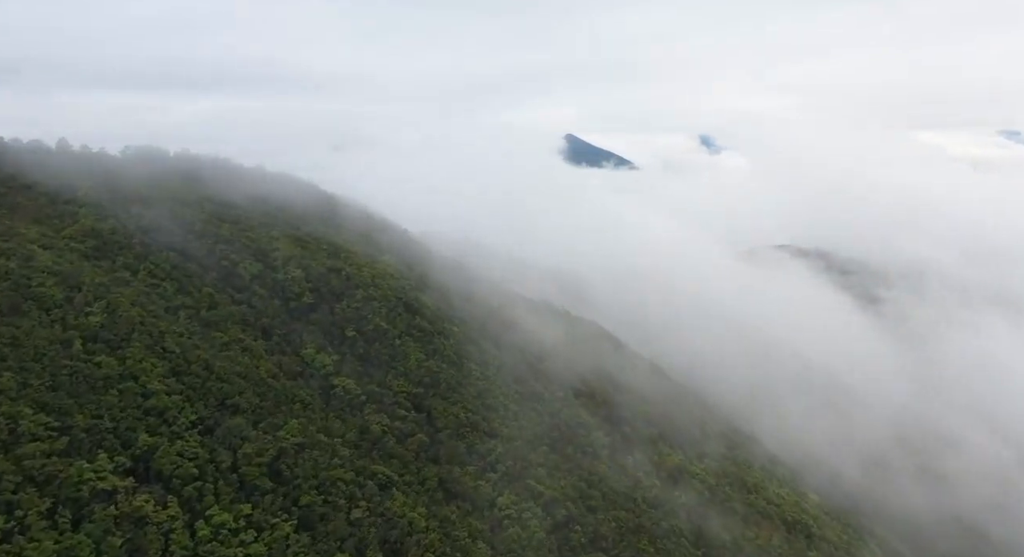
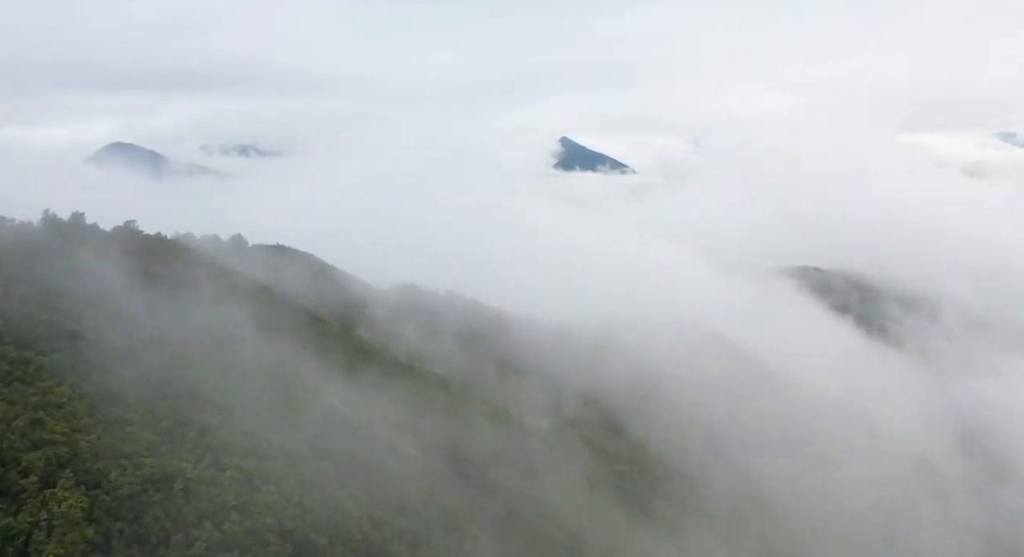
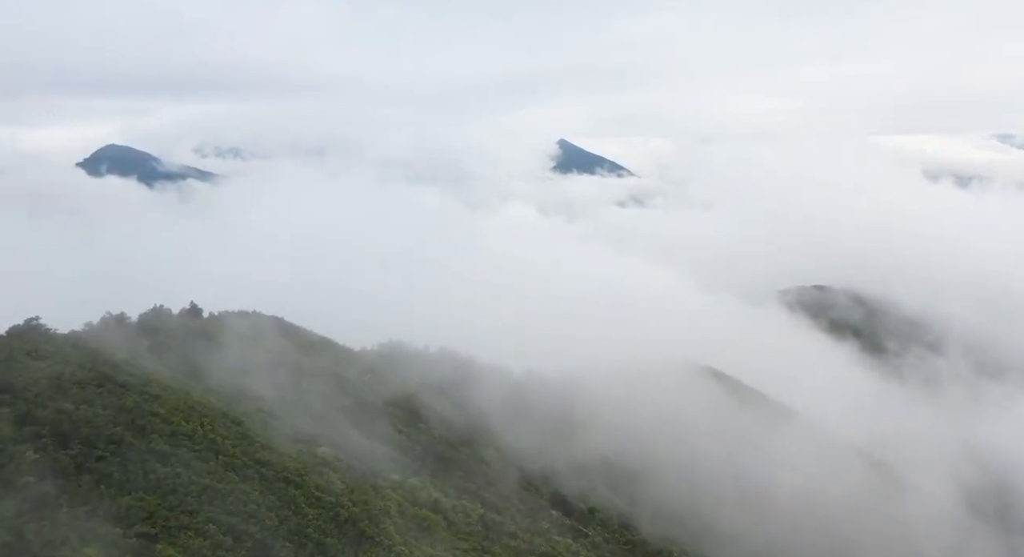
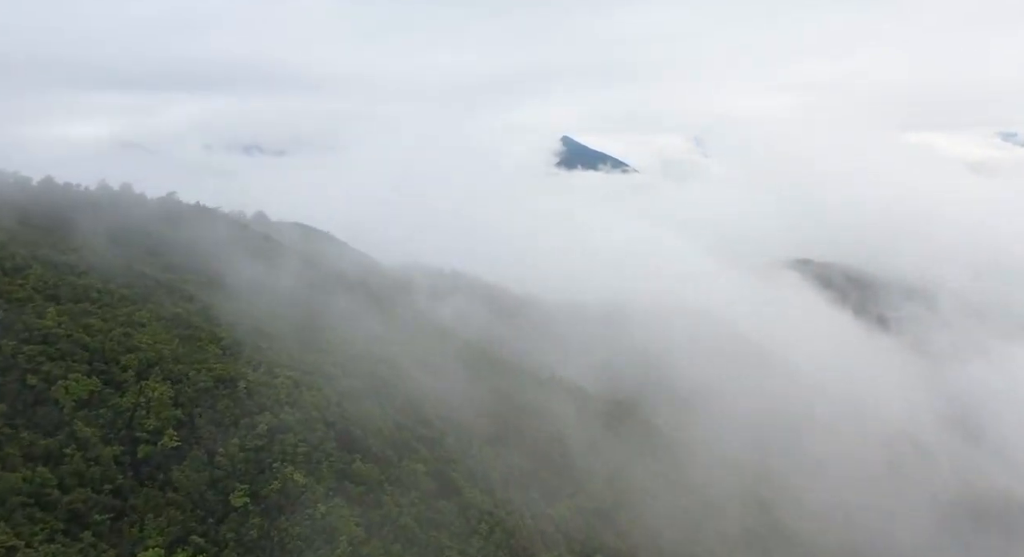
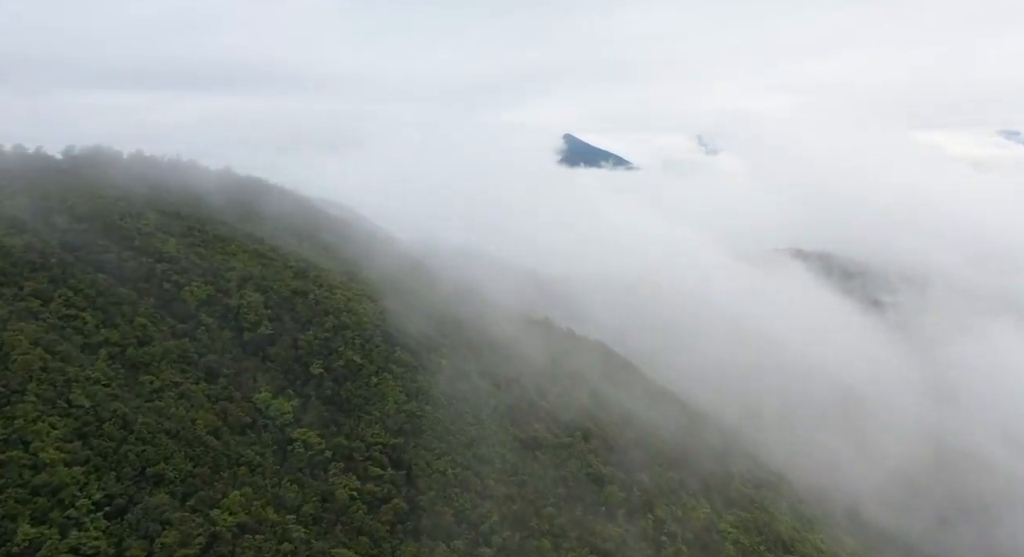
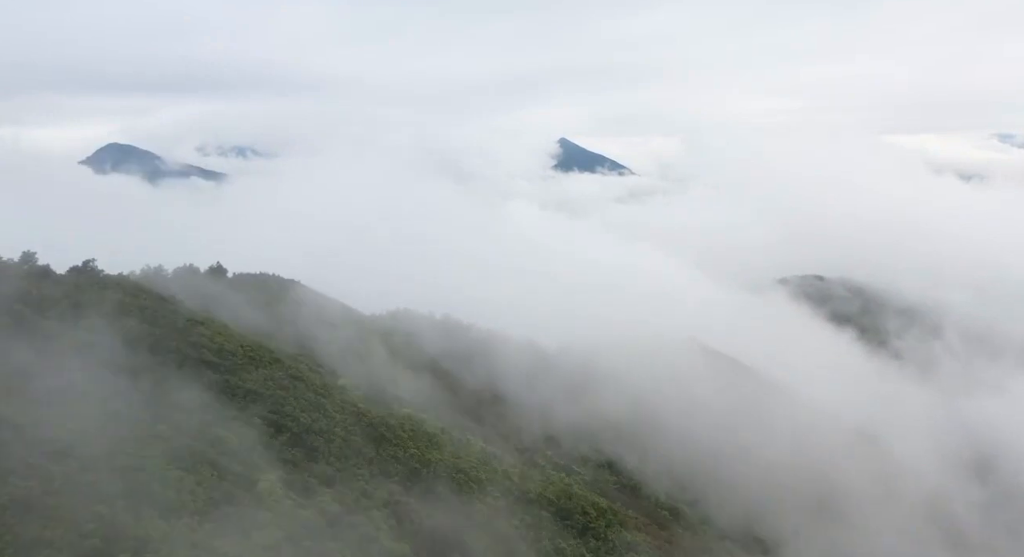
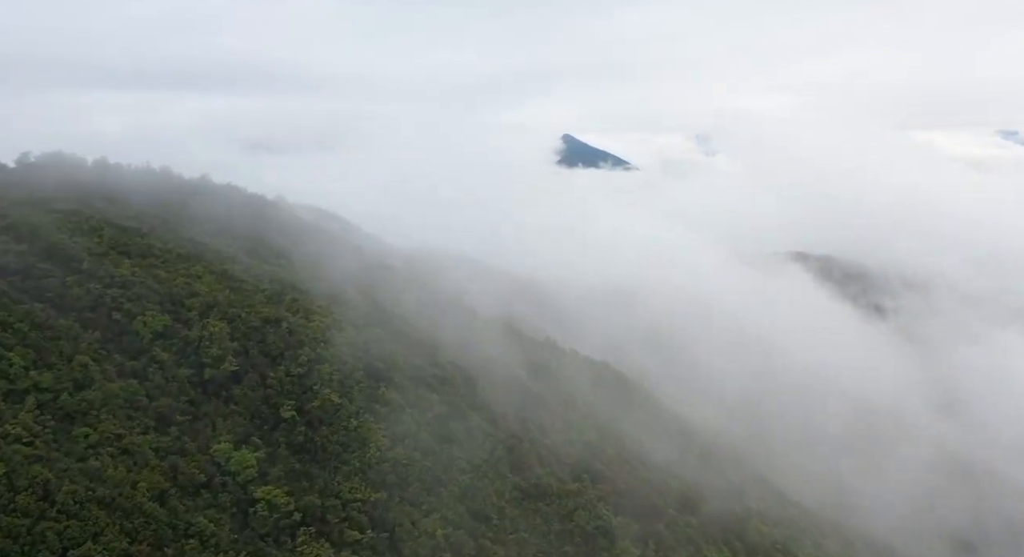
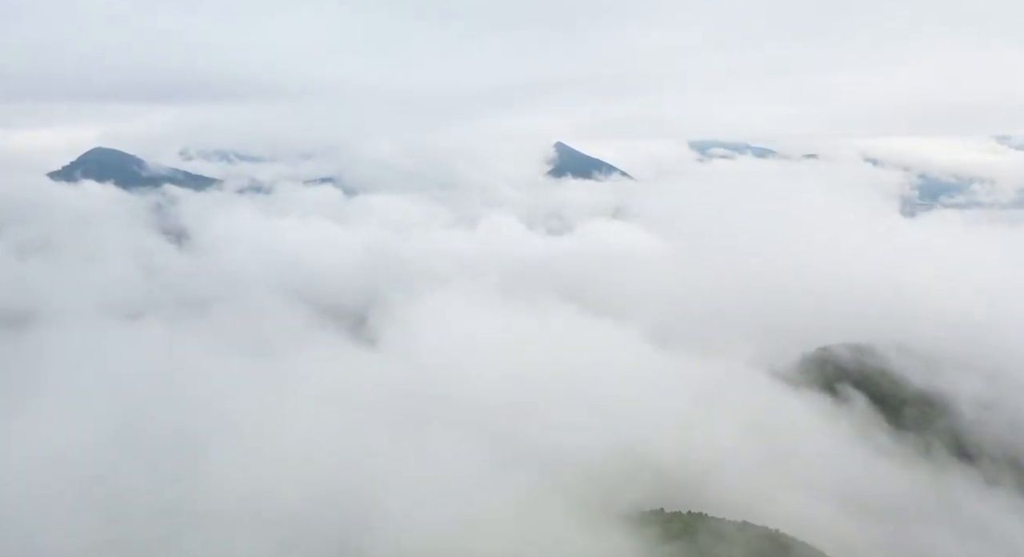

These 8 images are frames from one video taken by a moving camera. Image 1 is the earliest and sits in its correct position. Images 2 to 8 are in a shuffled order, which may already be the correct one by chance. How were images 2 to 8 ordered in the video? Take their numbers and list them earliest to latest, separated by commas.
5, 7, 4, 2, 6, 3, 8
